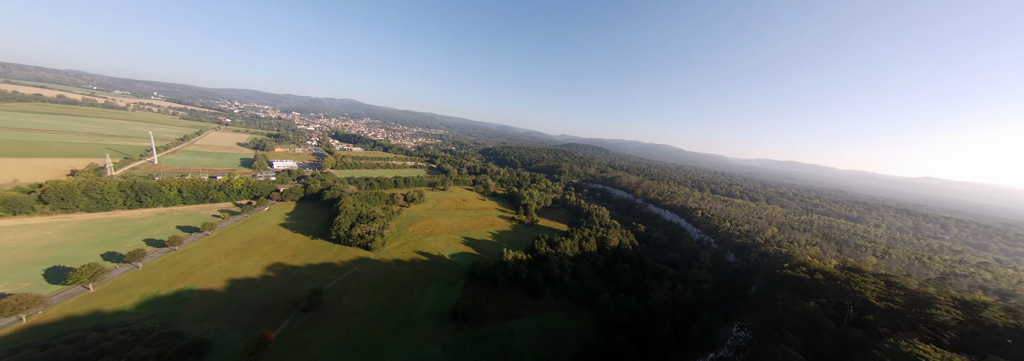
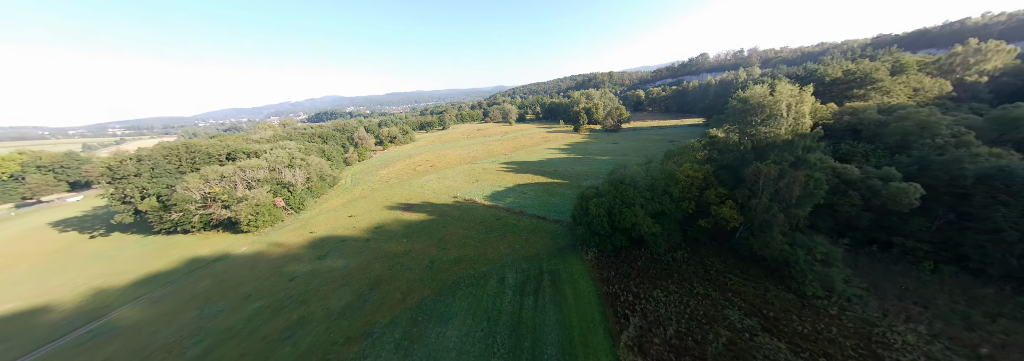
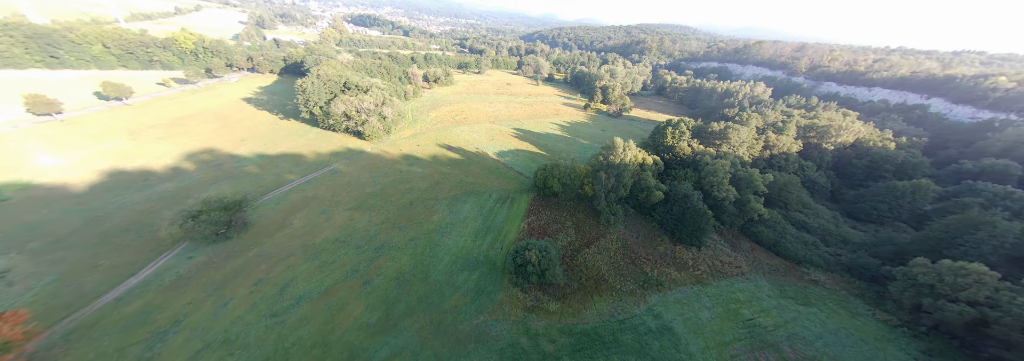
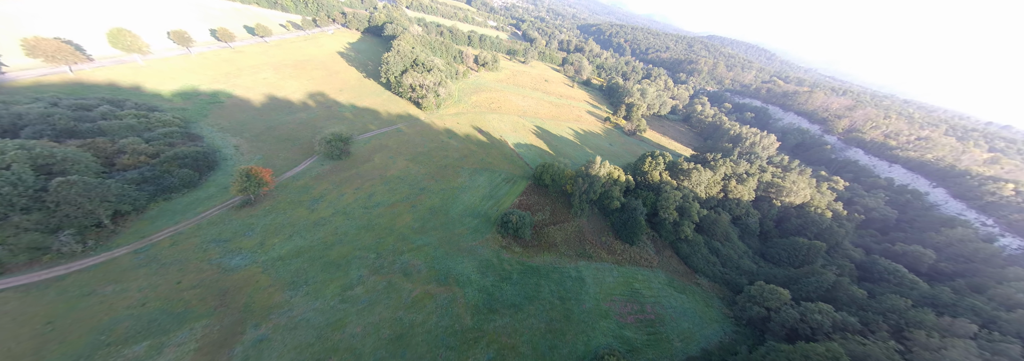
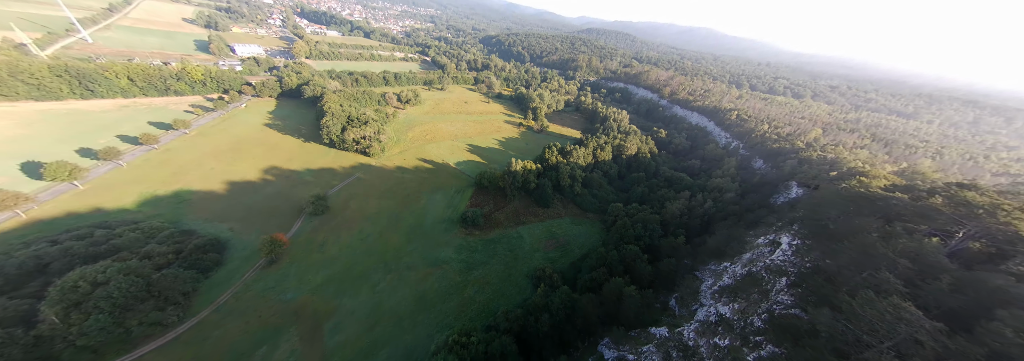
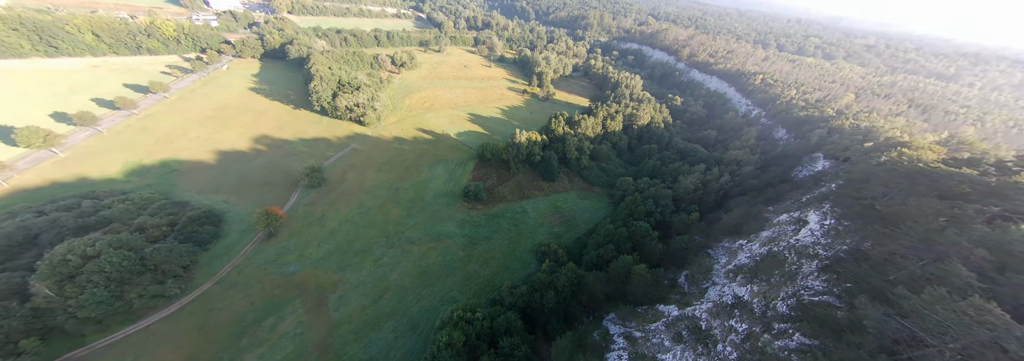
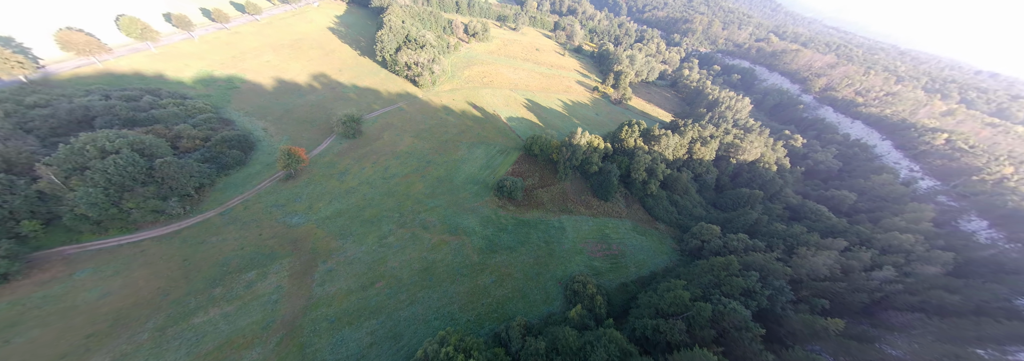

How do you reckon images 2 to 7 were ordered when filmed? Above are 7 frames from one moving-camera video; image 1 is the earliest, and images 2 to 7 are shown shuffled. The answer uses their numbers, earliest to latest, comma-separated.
5, 6, 7, 4, 3, 2
